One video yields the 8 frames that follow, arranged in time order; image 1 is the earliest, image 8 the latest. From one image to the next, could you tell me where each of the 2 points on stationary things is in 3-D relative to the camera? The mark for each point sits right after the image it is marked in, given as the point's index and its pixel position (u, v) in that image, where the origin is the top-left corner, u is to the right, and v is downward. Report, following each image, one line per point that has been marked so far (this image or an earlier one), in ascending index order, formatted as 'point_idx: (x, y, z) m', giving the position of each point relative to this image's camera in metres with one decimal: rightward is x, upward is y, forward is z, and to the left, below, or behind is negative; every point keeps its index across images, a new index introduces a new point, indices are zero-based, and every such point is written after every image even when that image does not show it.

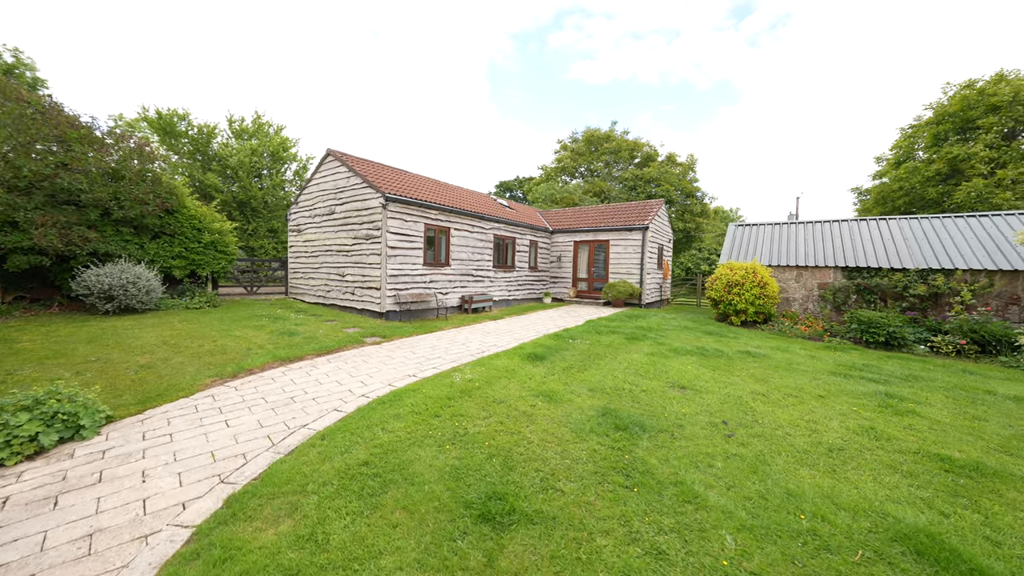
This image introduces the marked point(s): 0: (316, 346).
0: (-3.3, -1.0, +6.1) m
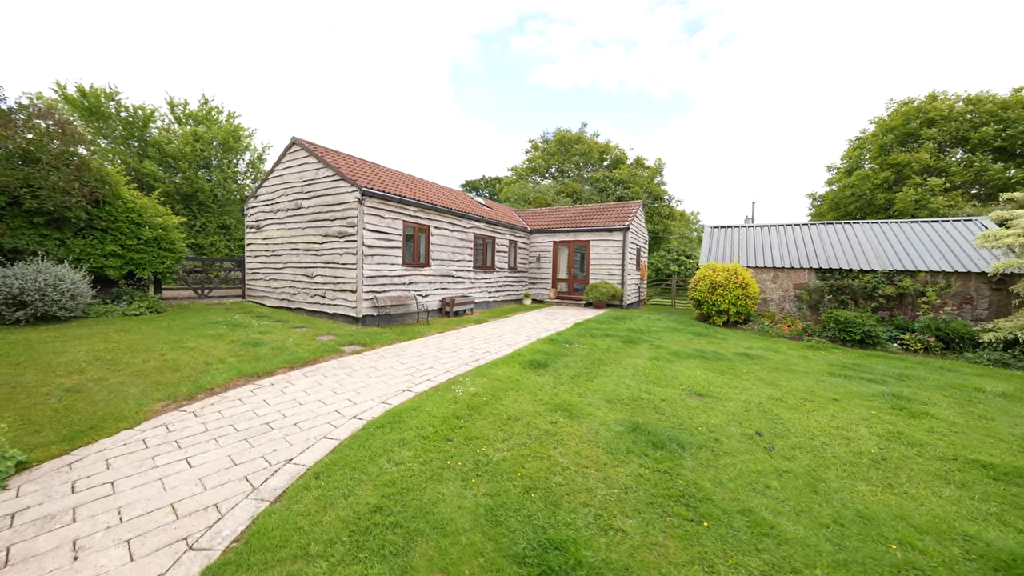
0: (-3.3, -1.0, +5.4) m
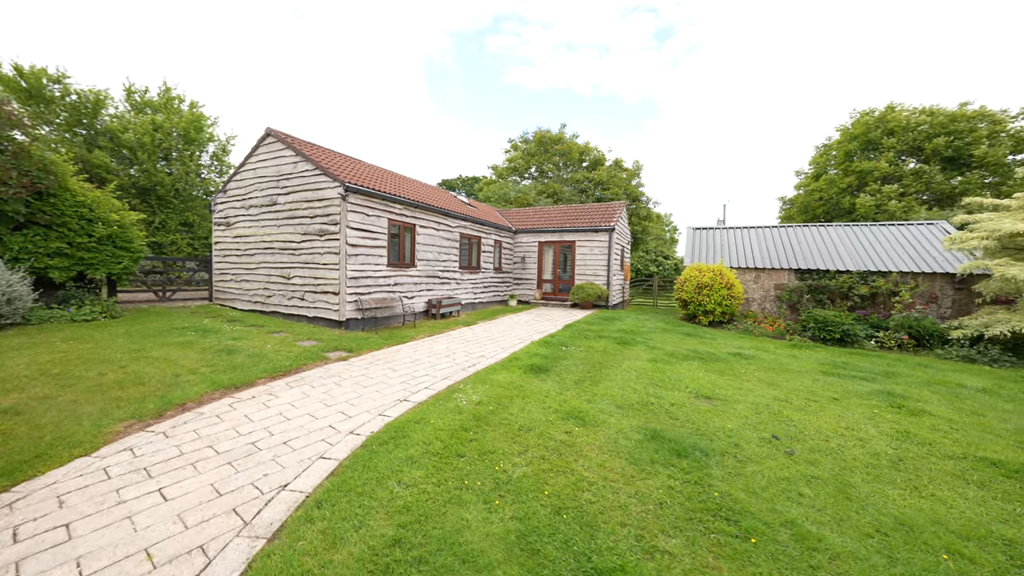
0: (-3.3, -1.1, +4.9) m
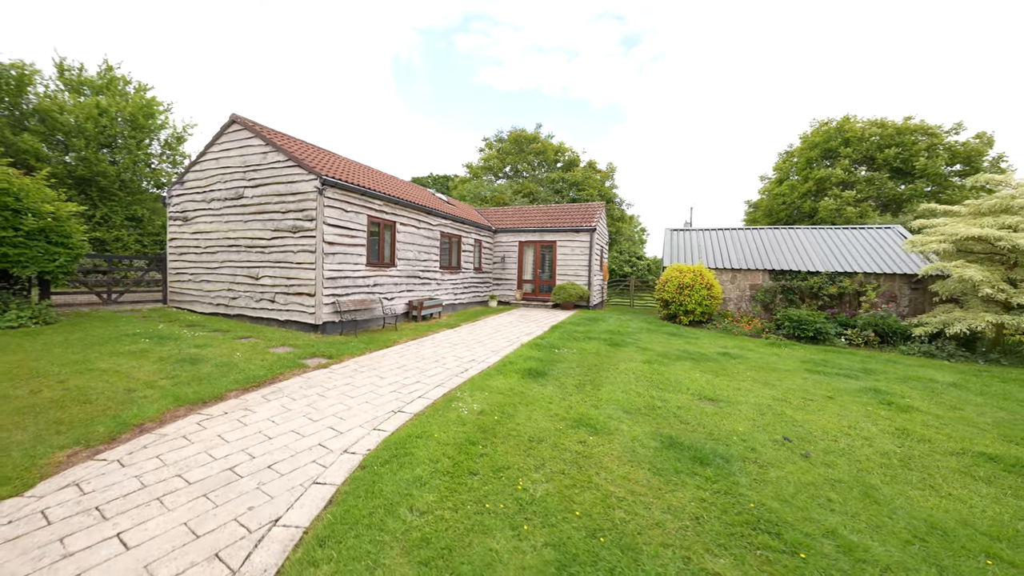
0: (-3.3, -1.1, +4.4) m
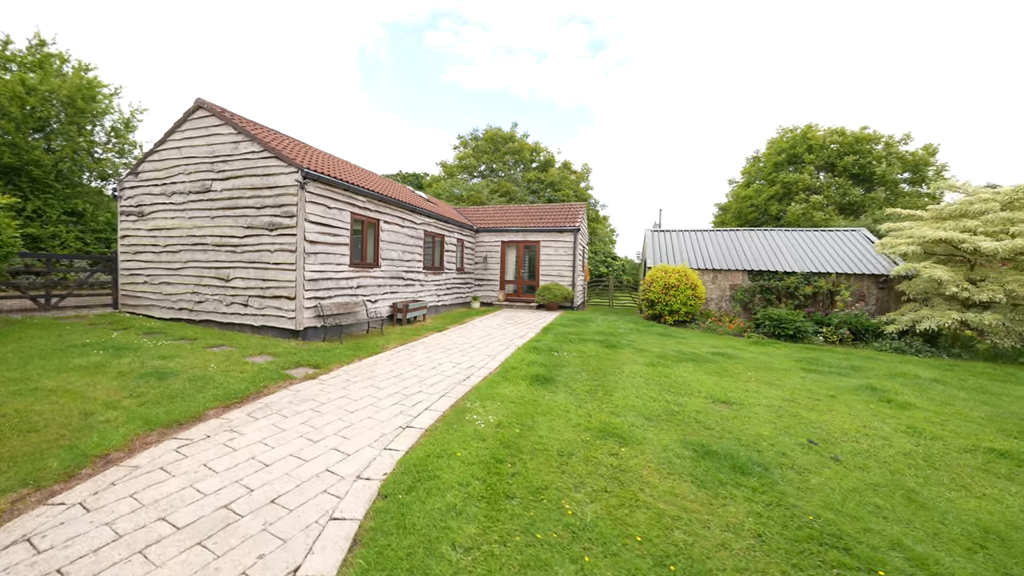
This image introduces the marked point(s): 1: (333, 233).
0: (-3.2, -1.1, +3.9) m
1: (-3.3, +1.0, +6.7) m
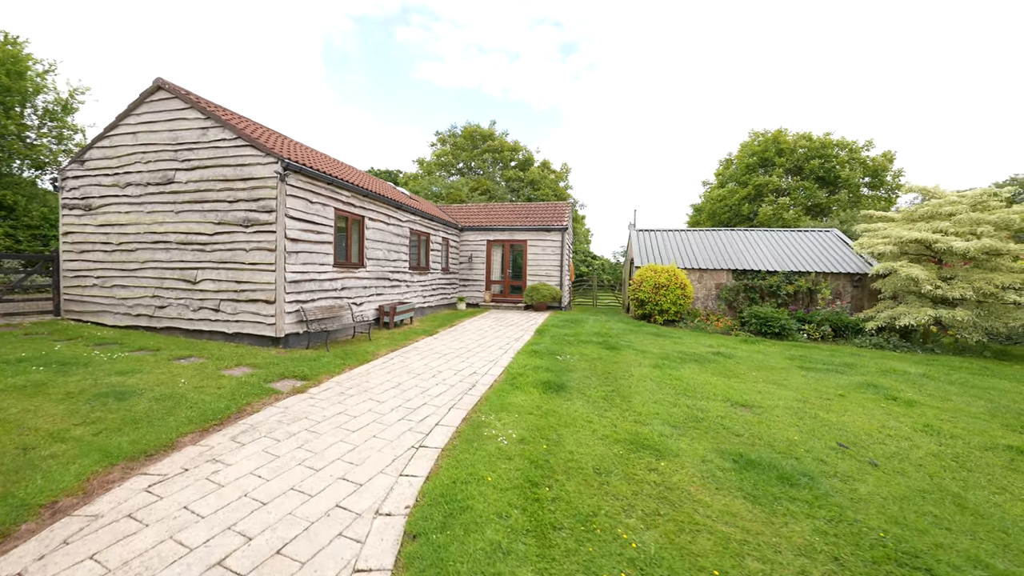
0: (-3.0, -1.2, +3.4) m
1: (-3.4, +1.0, +6.2) m
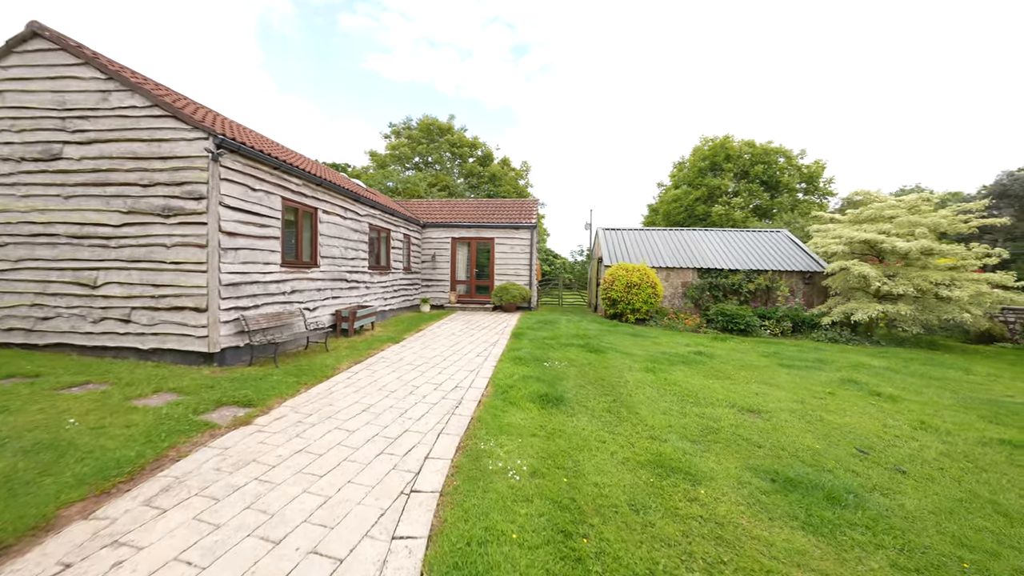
0: (-2.9, -1.2, +2.4) m
1: (-3.7, +0.9, +5.2) m
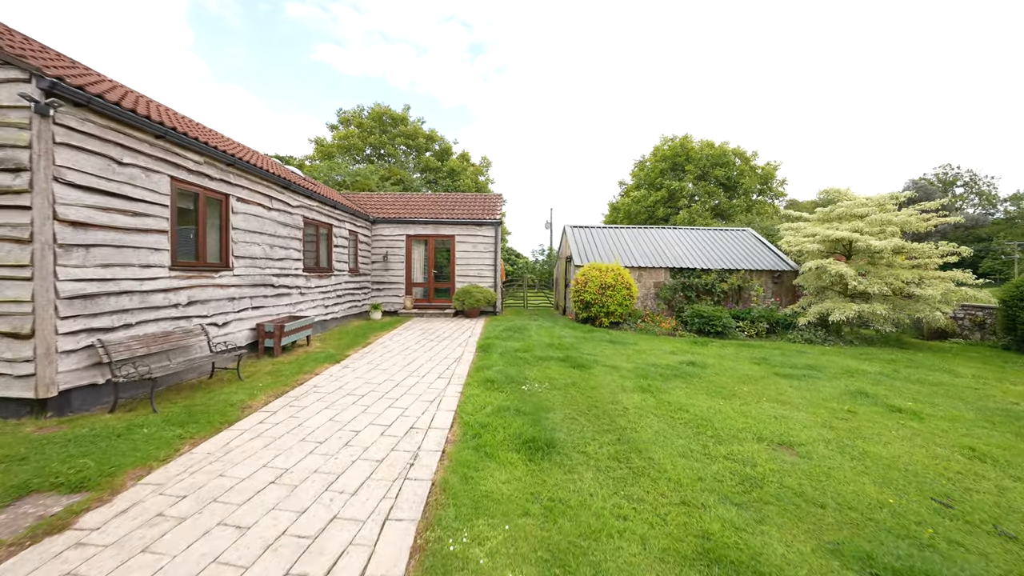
0: (-2.9, -1.3, +1.1) m
1: (-4.0, +0.8, +3.8) m
